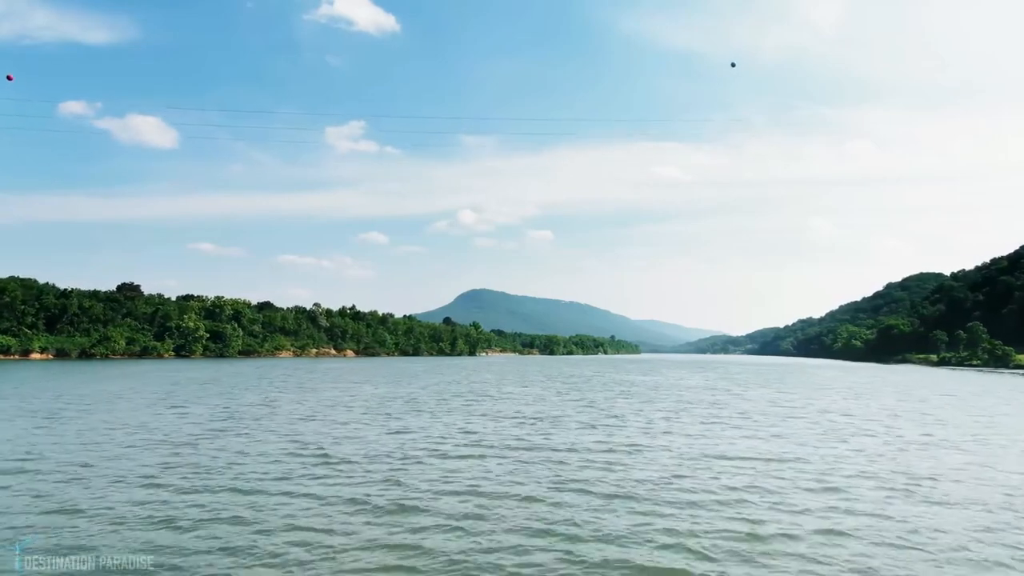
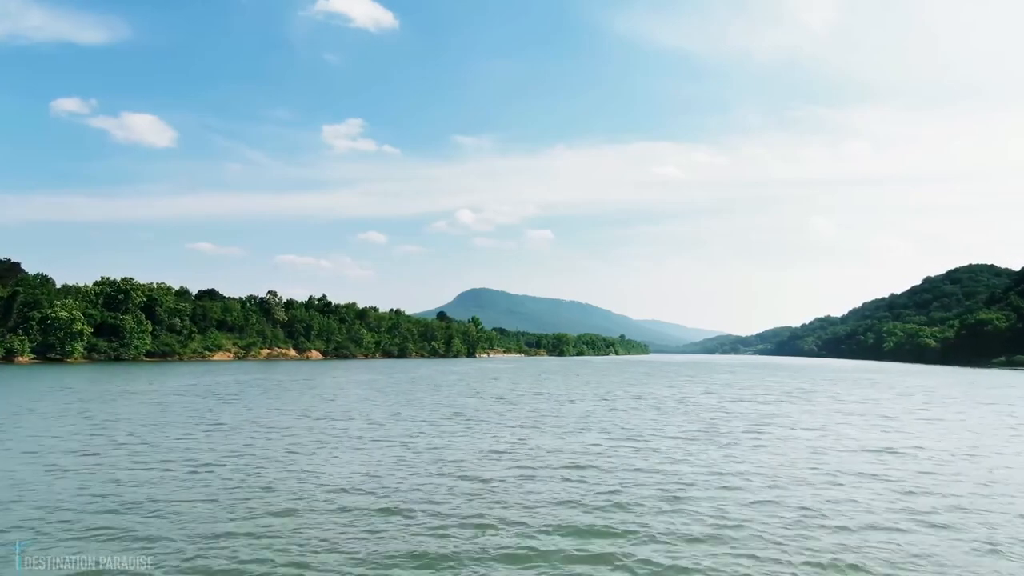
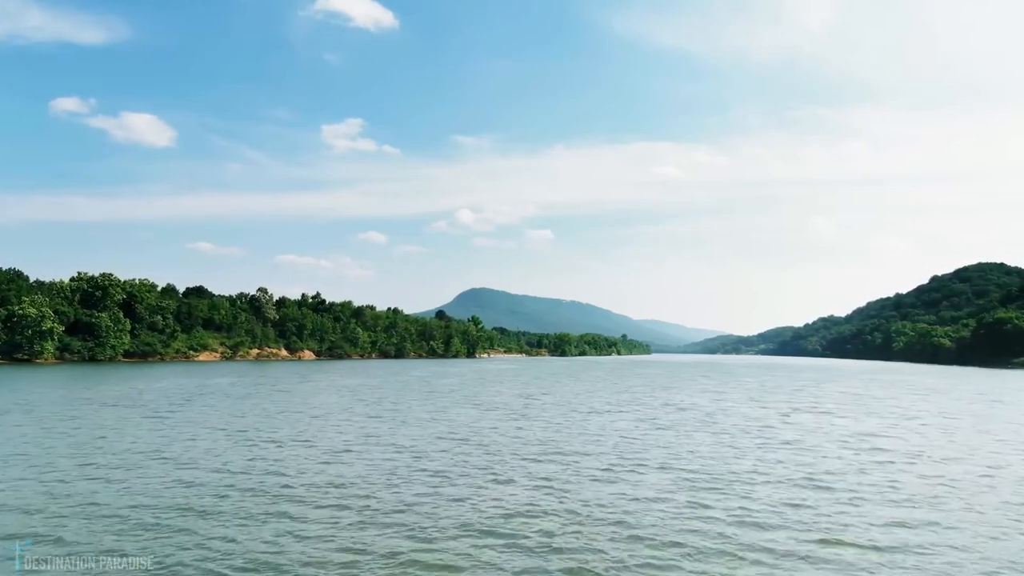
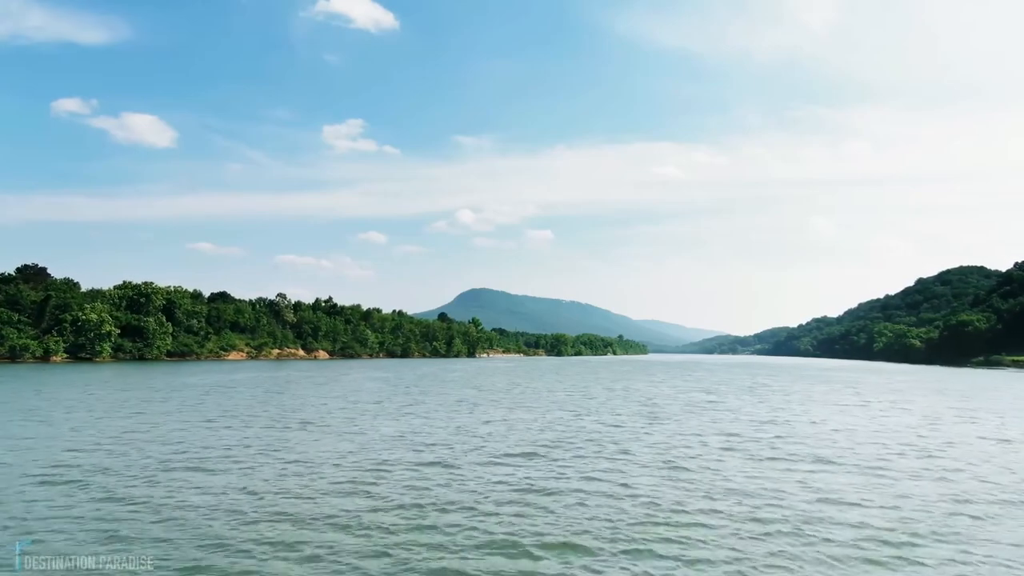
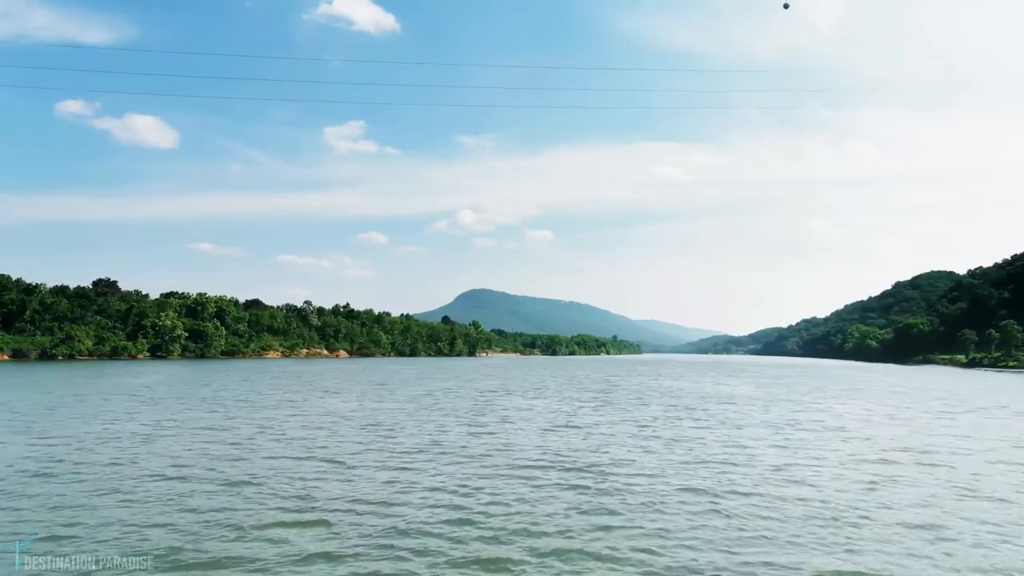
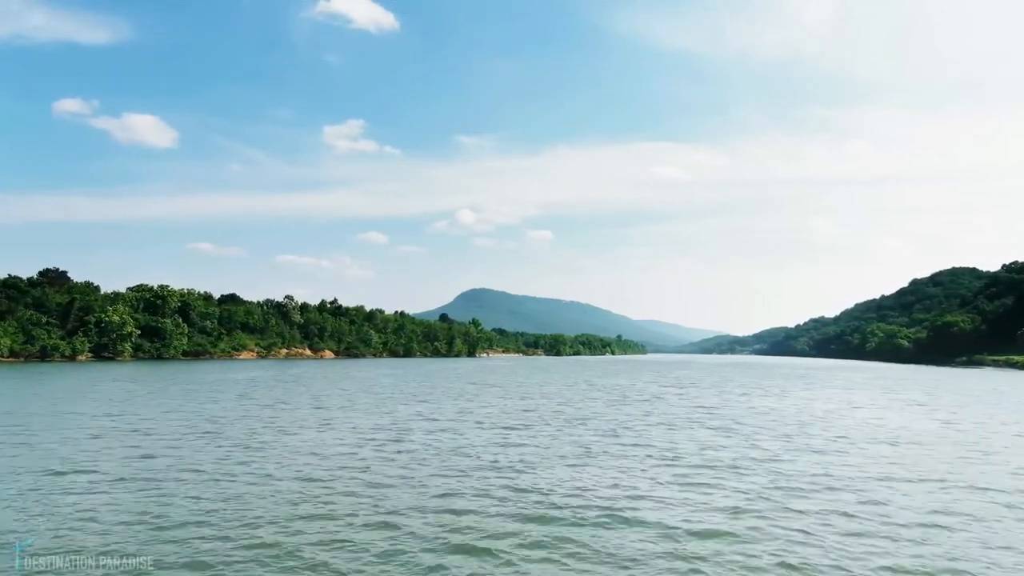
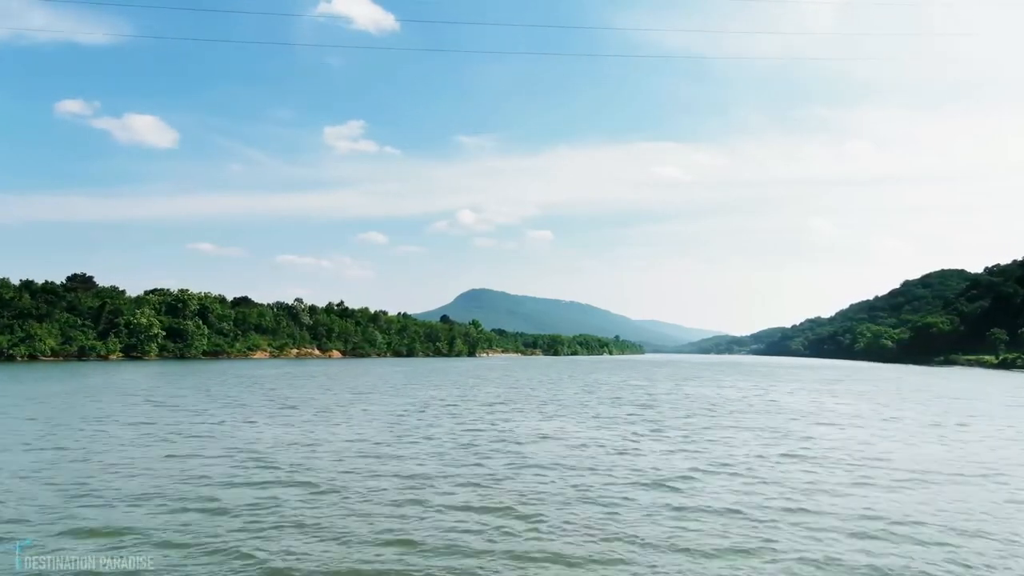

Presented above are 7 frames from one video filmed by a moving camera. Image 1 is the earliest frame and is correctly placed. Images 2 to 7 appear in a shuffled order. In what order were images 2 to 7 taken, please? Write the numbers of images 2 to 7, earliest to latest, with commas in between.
5, 7, 6, 4, 2, 3
